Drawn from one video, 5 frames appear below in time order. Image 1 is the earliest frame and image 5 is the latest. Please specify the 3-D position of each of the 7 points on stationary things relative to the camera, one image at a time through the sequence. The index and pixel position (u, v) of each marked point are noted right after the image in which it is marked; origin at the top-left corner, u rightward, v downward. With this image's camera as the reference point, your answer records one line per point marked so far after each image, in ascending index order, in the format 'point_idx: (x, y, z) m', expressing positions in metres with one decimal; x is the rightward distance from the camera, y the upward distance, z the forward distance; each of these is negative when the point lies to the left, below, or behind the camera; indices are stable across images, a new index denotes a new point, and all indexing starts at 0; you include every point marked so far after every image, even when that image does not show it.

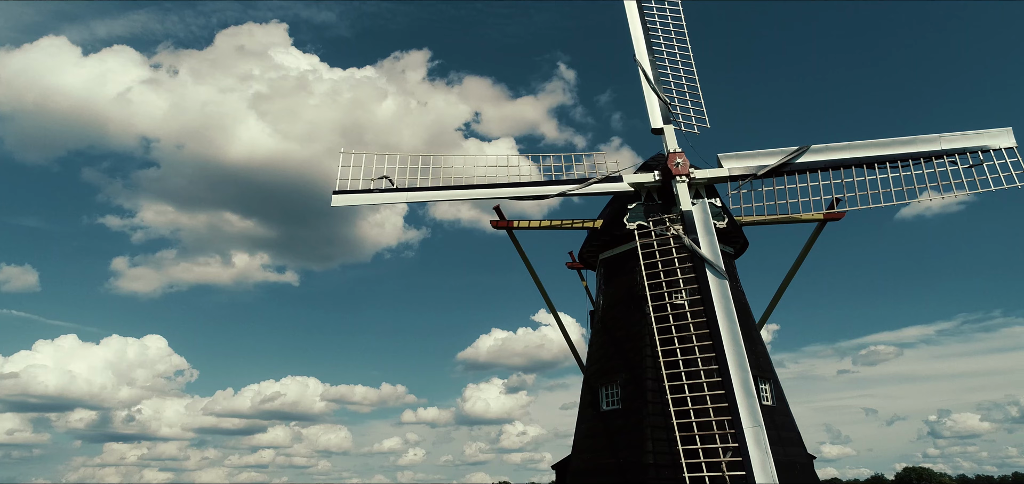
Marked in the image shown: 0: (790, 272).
0: (+6.6, -0.7, +17.2) m
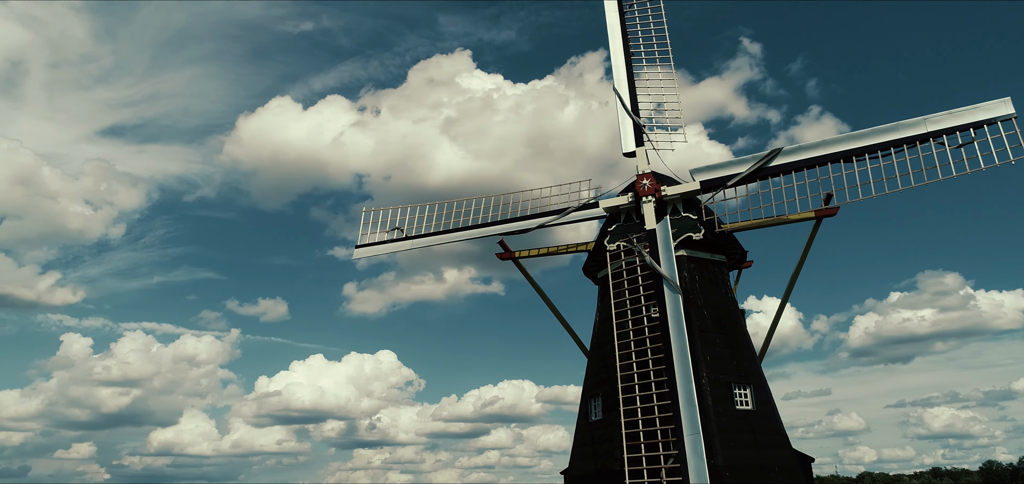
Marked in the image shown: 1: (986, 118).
0: (+6.7, -0.7, +17.3) m
1: (+9.9, +2.6, +15.3) m
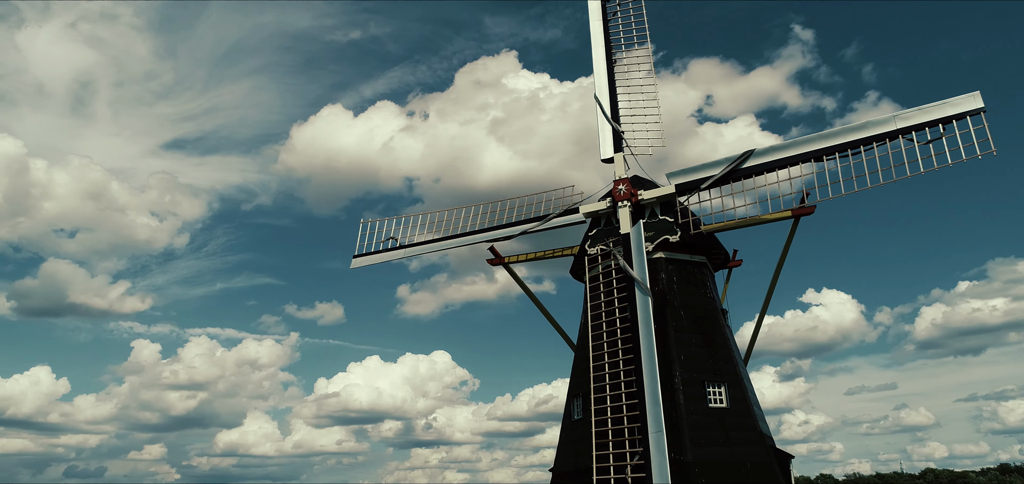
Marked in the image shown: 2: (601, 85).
0: (+6.3, -0.6, +17.5) m
1: (+9.2, +2.7, +15.3) m
2: (+2.3, +4.1, +19.0) m
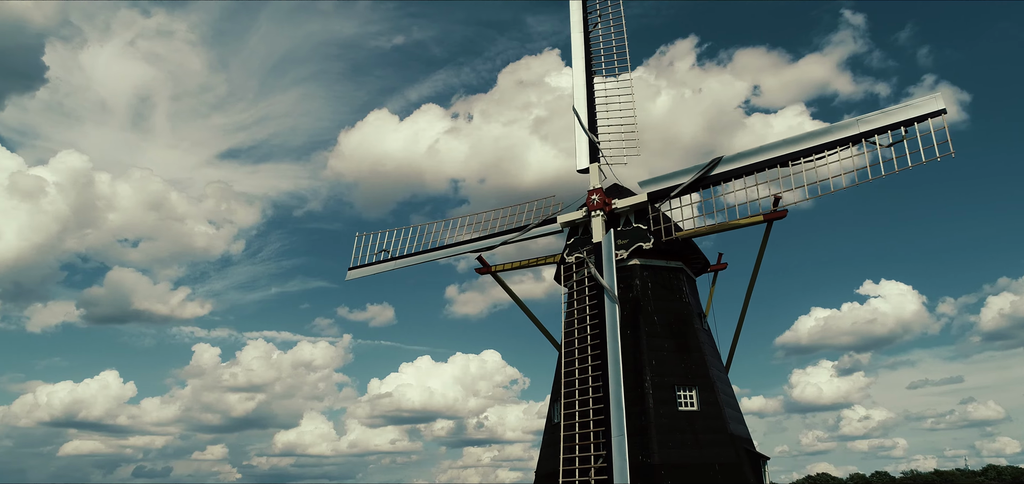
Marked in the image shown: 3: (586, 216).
0: (+5.8, -0.7, +17.7) m
1: (+8.5, +2.7, +15.3) m
2: (+1.8, +3.9, +19.5) m
3: (+1.8, +0.6, +17.8) m
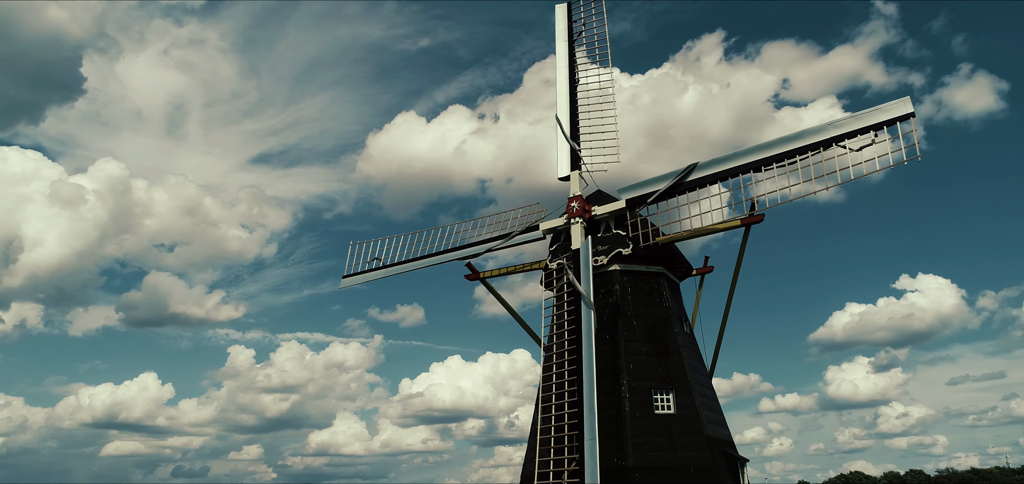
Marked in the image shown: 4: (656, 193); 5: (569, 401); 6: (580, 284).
0: (+5.4, -0.8, +17.9) m
1: (+7.9, +2.6, +15.3) m
2: (+1.4, +3.7, +19.8) m
3: (+1.4, +0.5, +18.2) m
4: (+3.5, +1.2, +17.4) m
5: (+1.2, -3.4, +15.7) m
6: (+1.5, -0.9, +16.7) m
